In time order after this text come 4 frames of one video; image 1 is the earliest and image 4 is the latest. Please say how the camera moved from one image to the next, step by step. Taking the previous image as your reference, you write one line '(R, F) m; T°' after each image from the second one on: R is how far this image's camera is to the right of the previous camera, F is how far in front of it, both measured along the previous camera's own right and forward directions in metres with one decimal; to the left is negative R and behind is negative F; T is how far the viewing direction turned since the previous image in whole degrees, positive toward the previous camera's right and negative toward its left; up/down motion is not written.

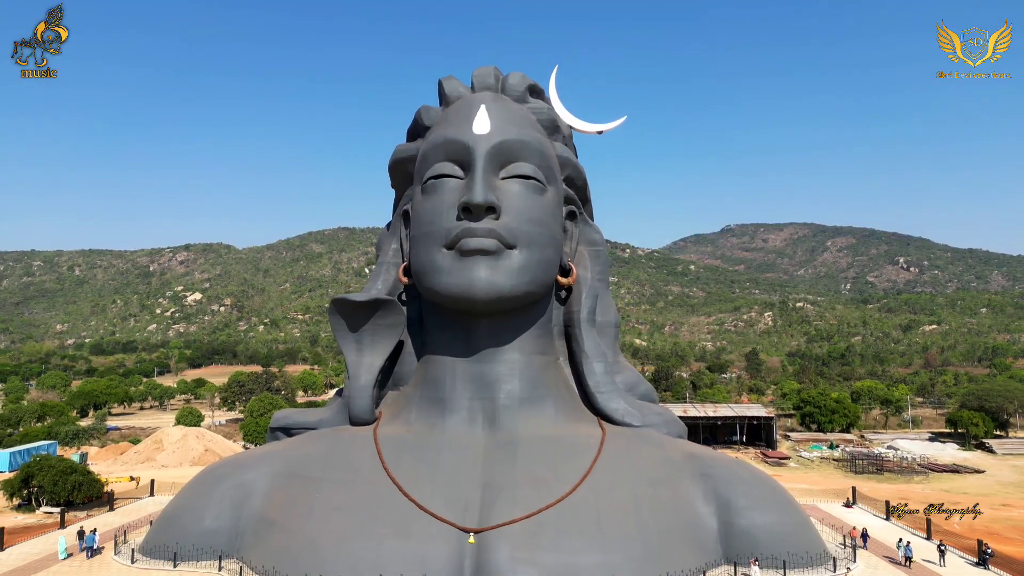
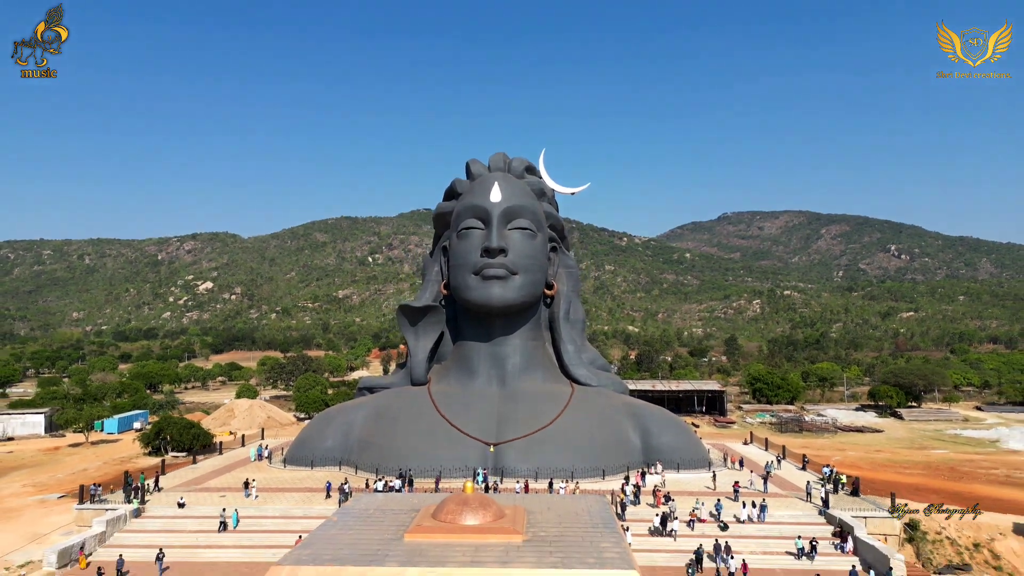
(-0.1, -8.1) m; 0°
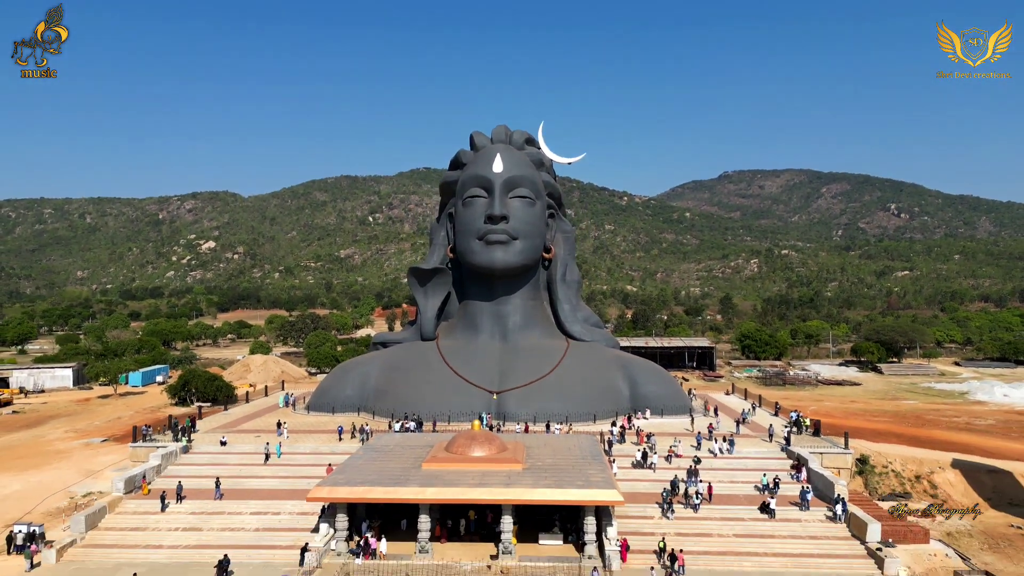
(0.0, -2.0) m; 0°
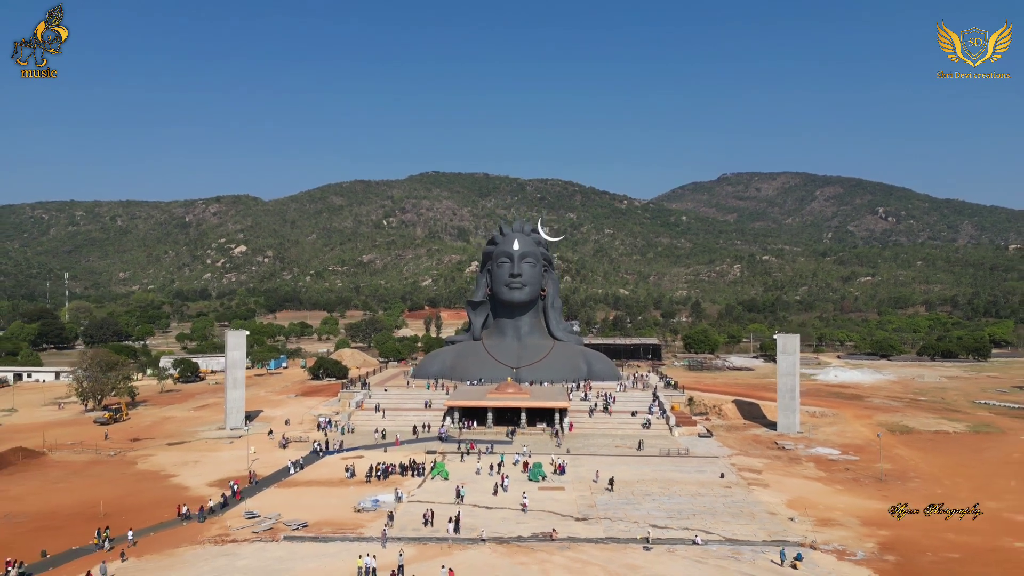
(-0.5, -20.2) m; 0°
